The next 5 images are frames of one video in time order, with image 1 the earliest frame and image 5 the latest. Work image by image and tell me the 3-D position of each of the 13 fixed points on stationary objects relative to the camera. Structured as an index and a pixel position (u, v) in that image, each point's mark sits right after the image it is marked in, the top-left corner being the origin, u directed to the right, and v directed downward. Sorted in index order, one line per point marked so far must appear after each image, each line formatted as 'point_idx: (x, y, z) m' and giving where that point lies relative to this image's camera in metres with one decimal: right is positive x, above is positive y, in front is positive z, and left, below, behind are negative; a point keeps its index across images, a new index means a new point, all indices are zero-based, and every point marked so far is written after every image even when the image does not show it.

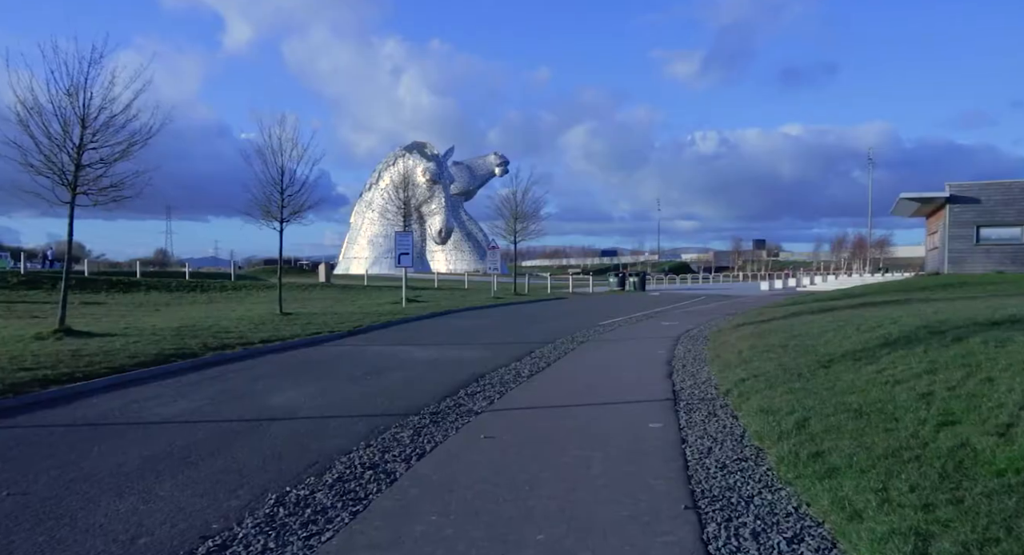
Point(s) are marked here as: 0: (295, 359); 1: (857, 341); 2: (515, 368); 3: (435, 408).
0: (-4.4, -1.6, +15.3) m
1: (+5.0, -0.9, +11.2) m
2: (0.0, -1.7, +13.9) m
3: (-1.0, -1.7, +9.8) m
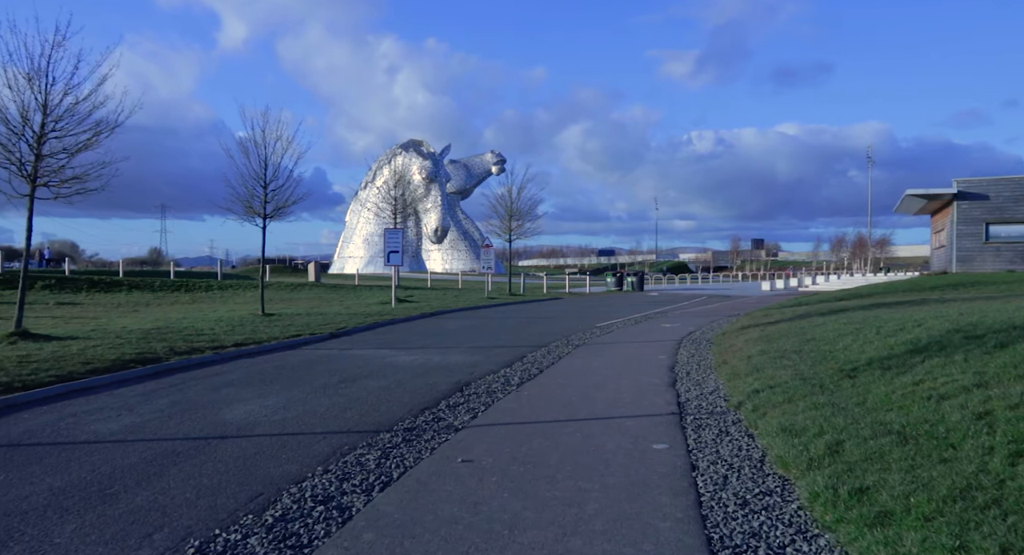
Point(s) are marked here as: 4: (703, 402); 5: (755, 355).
0: (-4.5, -1.6, +14.2) m
1: (+4.9, -0.9, +10.1) m
2: (-0.1, -1.6, +12.8) m
3: (-1.1, -1.7, +8.7) m
4: (+2.4, -1.6, +9.6) m
5: (+4.0, -1.3, +12.6) m
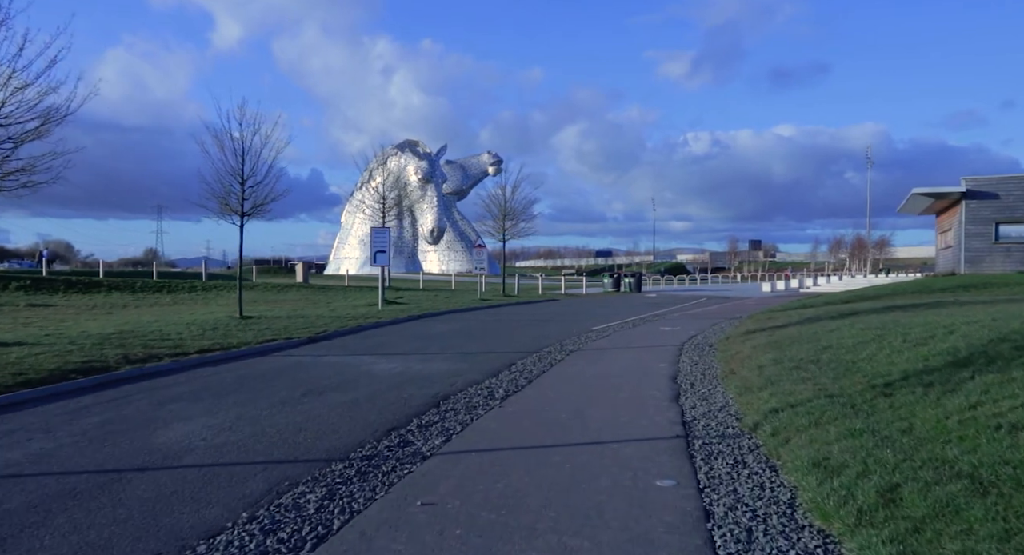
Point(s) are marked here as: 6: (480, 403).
0: (-4.8, -1.6, +13.0) m
1: (+4.6, -0.9, +8.8) m
2: (-0.4, -1.7, +11.5) m
3: (-1.4, -1.7, +7.4) m
4: (+2.2, -1.6, +8.4) m
5: (+3.8, -1.3, +11.4) m
6: (-0.4, -1.7, +10.1) m
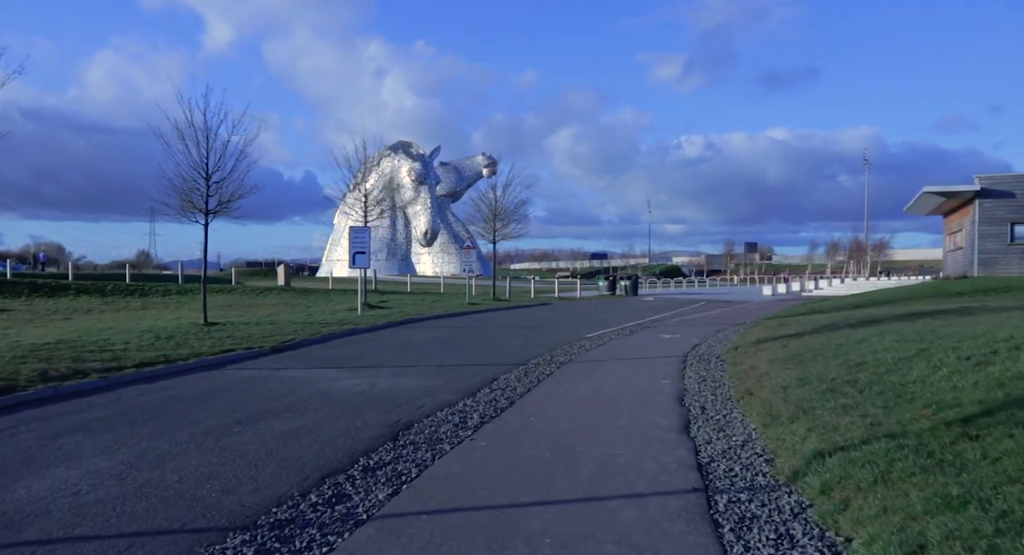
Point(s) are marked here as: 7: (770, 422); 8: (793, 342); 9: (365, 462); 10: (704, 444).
0: (-5.1, -1.7, +11.1) m
1: (+4.4, -1.0, +7.1) m
2: (-0.7, -1.7, +9.7) m
3: (-1.6, -1.7, +5.6) m
4: (+1.9, -1.6, +6.6) m
5: (+3.5, -1.3, +9.6) m
6: (-0.7, -1.7, +8.3) m
7: (+2.6, -1.5, +7.9) m
8: (+5.4, -1.2, +14.7) m
9: (-1.4, -1.7, +7.2) m
10: (+1.9, -1.6, +7.6) m
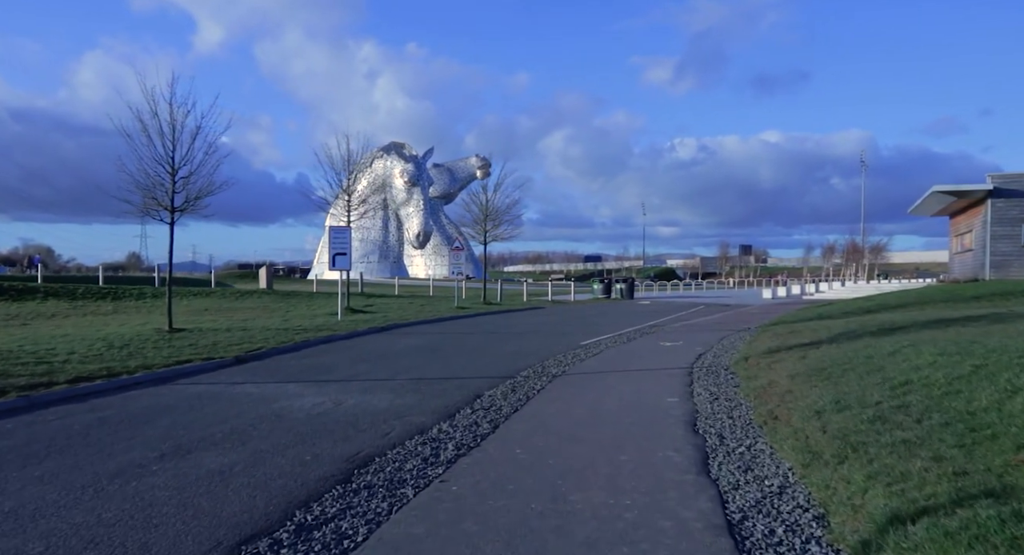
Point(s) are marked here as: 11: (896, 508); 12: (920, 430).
0: (-5.3, -1.7, +9.5) m
1: (+4.2, -1.0, +5.5) m
2: (-0.8, -1.7, +8.2) m
3: (-1.8, -1.7, +4.1) m
4: (+1.8, -1.6, +5.0) m
5: (+3.3, -1.4, +8.1) m
6: (-0.9, -1.7, +6.8) m
7: (+2.5, -1.5, +6.4) m
8: (+5.2, -1.3, +13.2) m
9: (-1.5, -1.7, +5.6) m
10: (+1.7, -1.7, +6.1) m
11: (+2.4, -1.4, +4.7) m
12: (+3.4, -1.3, +6.4) m
